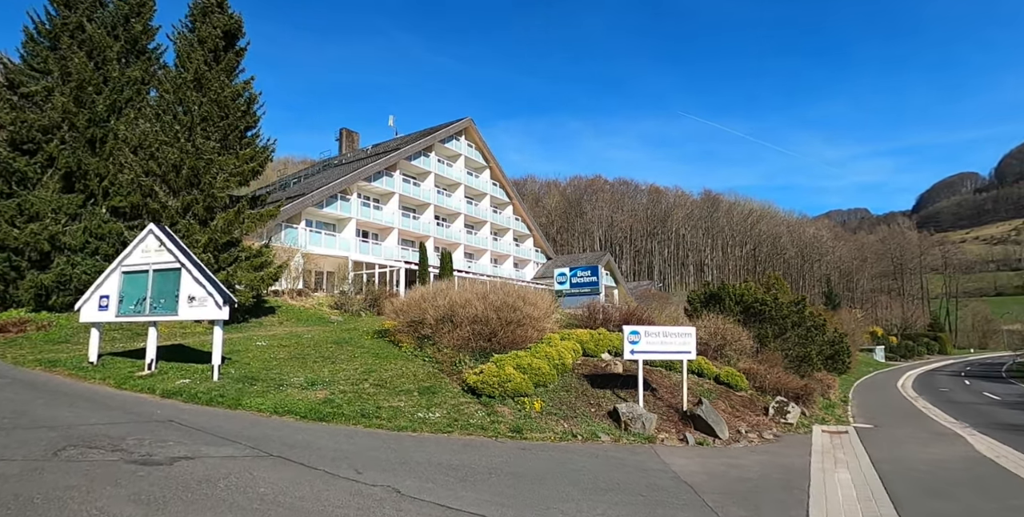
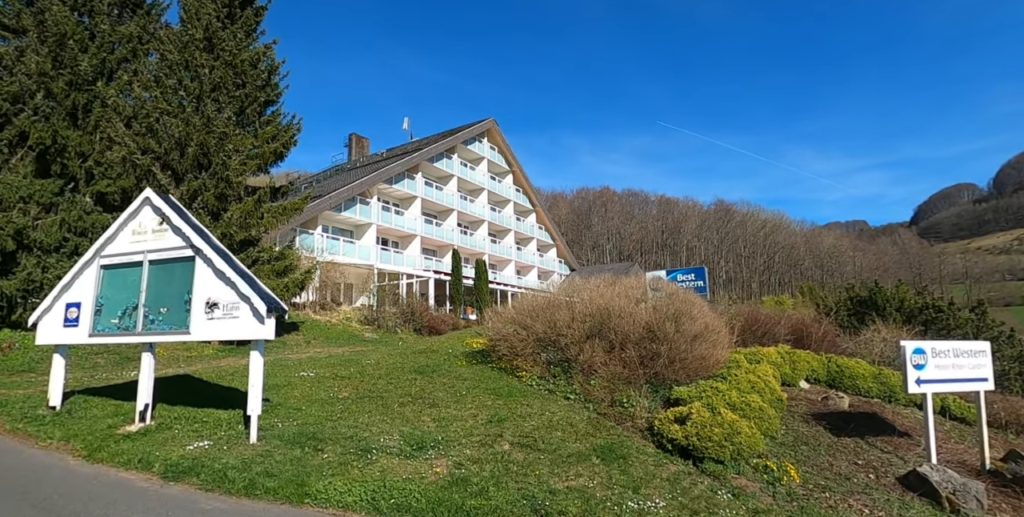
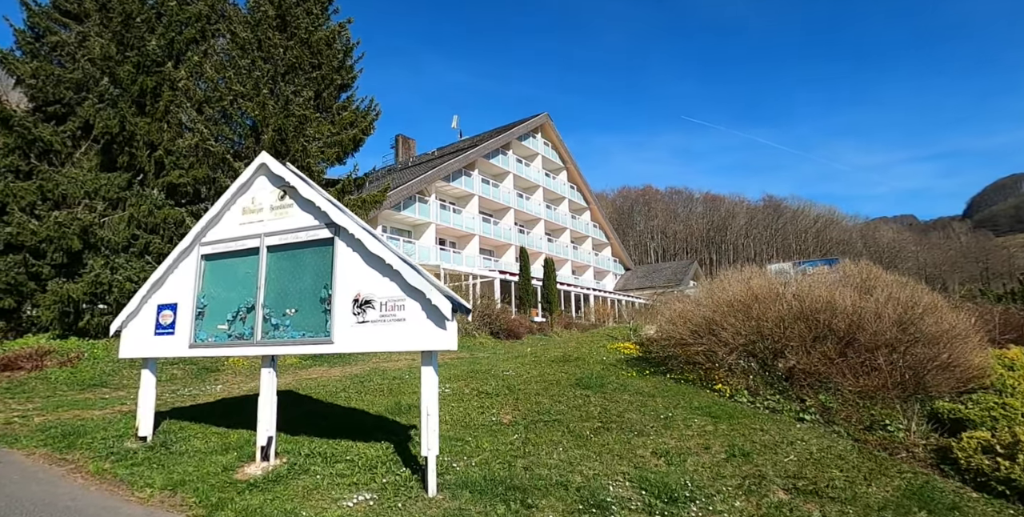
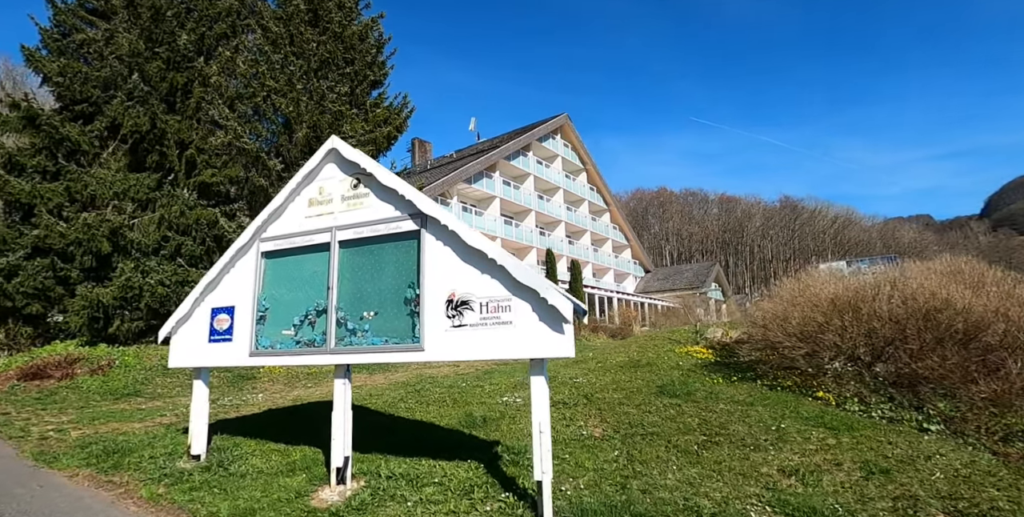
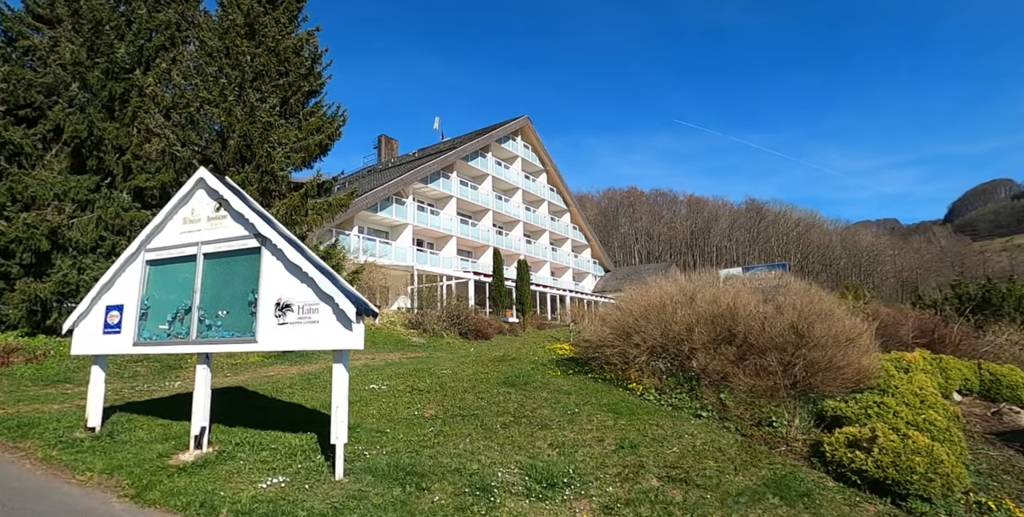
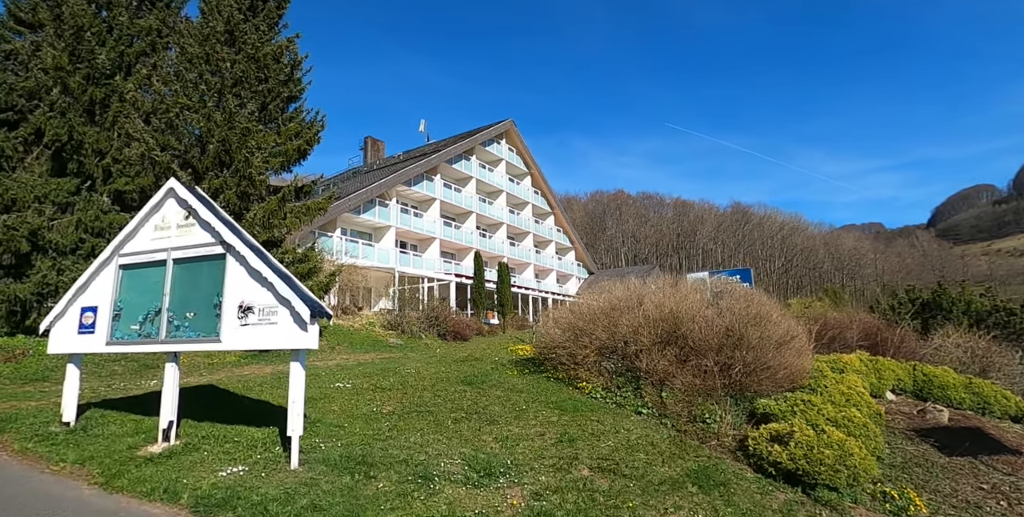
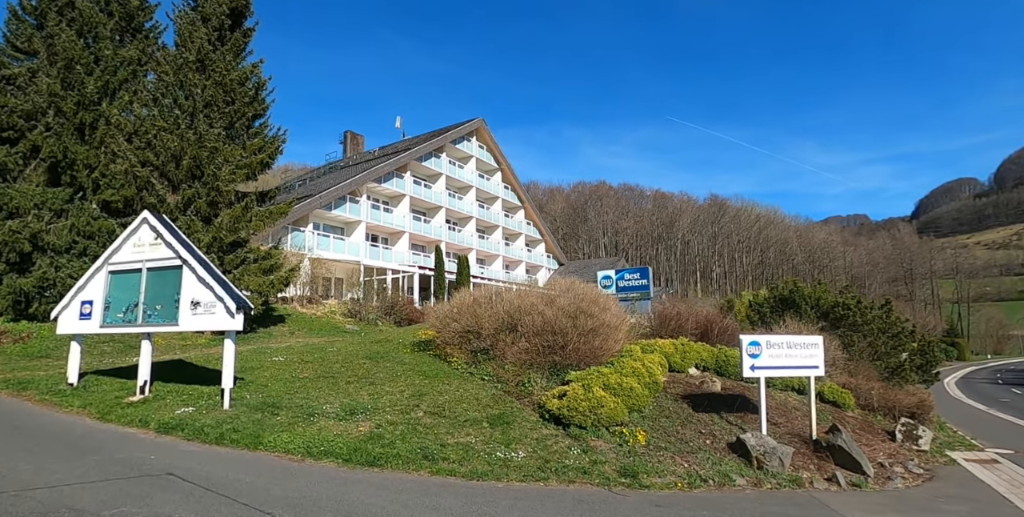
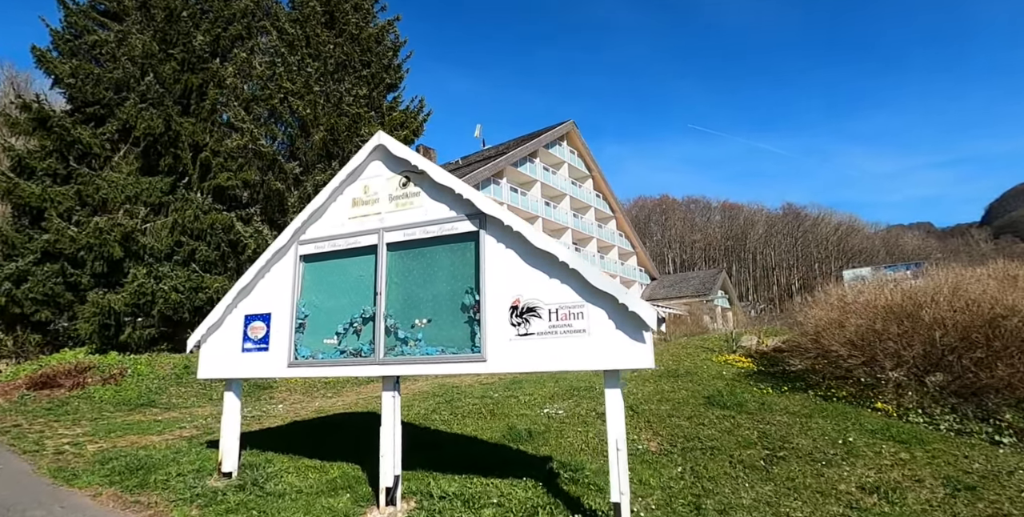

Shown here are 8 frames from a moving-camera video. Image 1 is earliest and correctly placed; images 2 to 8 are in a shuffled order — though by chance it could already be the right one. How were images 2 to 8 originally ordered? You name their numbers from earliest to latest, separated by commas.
7, 2, 6, 5, 3, 4, 8
